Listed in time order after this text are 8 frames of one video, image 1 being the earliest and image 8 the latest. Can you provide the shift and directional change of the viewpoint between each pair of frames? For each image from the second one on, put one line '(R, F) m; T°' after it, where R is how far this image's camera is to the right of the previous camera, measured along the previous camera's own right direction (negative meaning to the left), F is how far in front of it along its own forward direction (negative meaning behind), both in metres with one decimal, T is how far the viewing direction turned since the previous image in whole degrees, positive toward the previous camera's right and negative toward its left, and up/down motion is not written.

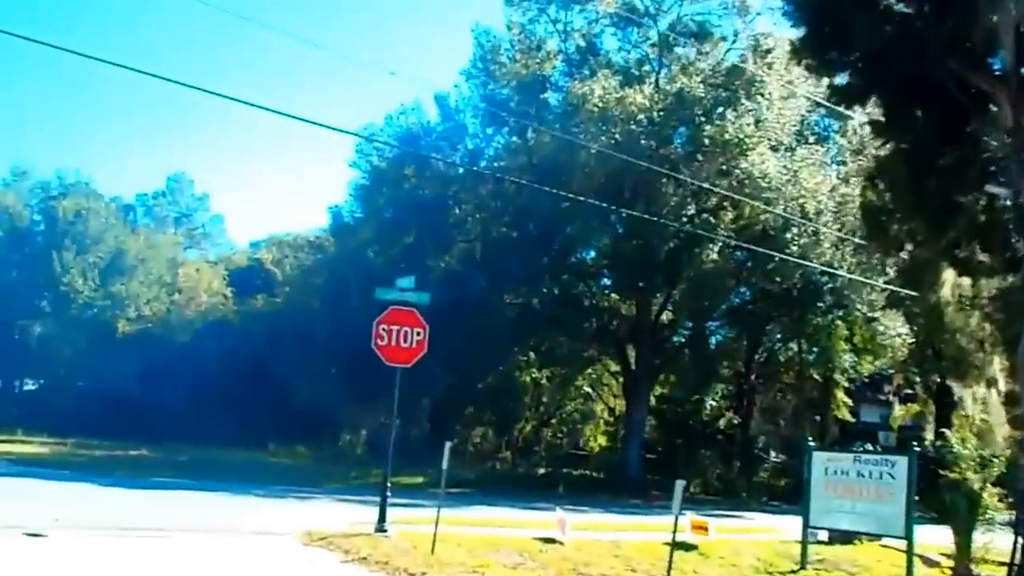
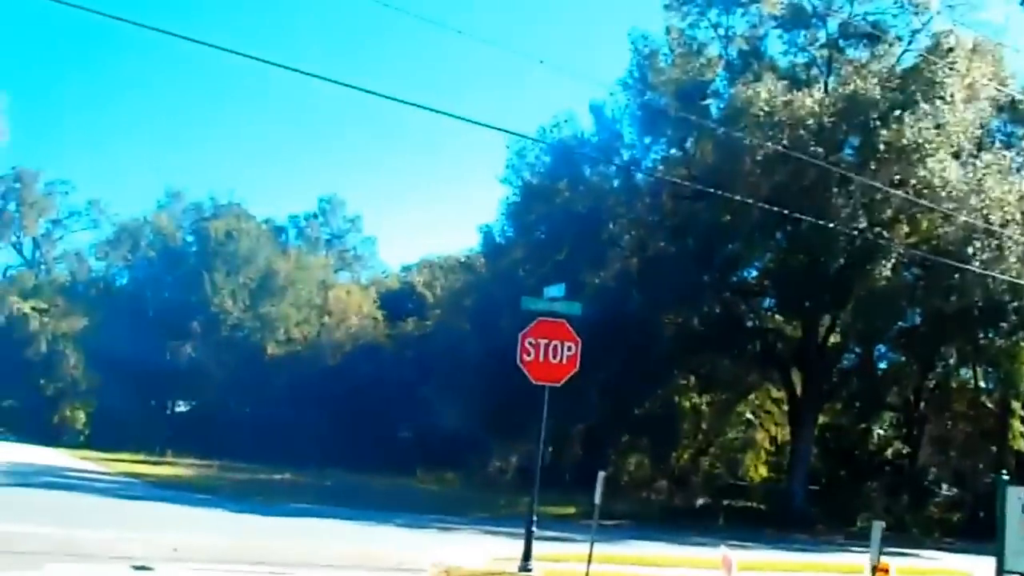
(0.0, +1.1) m; -4°
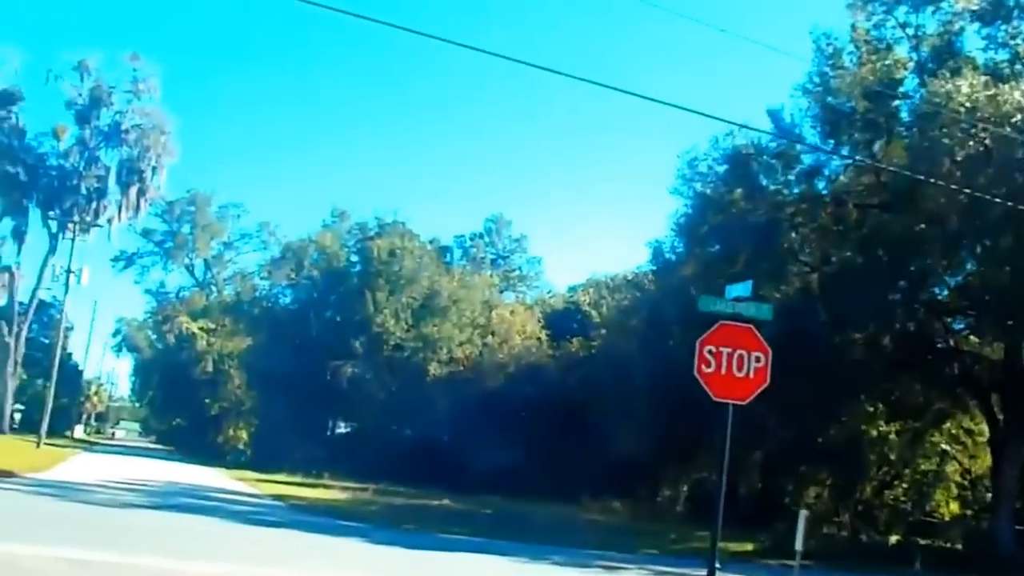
(0.0, +1.5) m; -5°
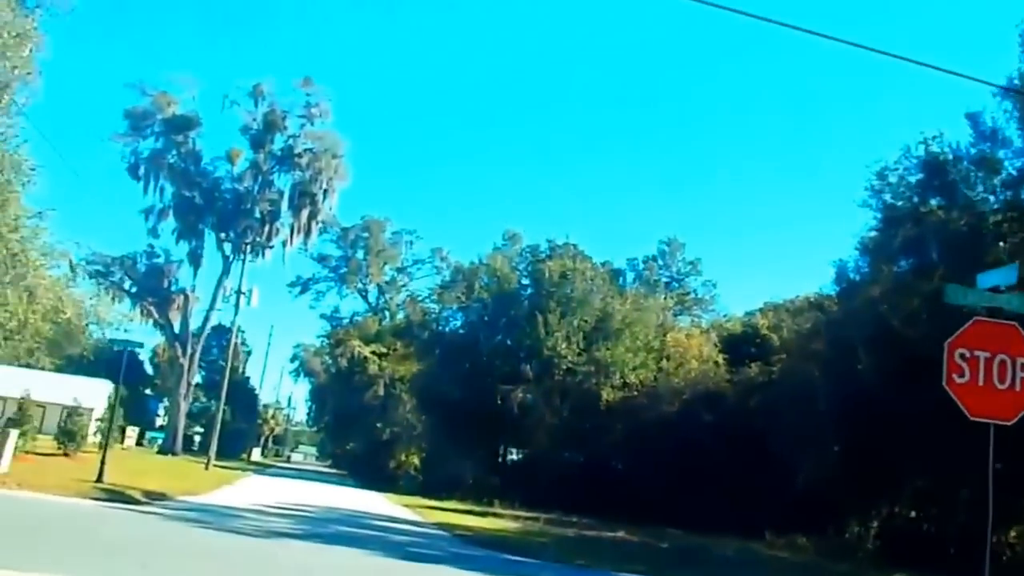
(-0.1, +1.5) m; -5°
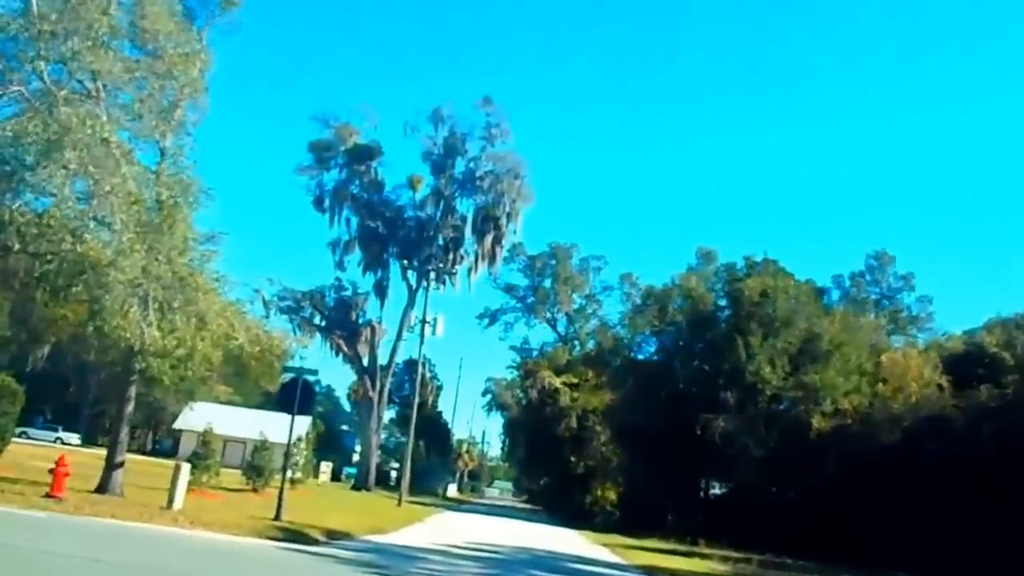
(-0.2, +3.0) m; -5°
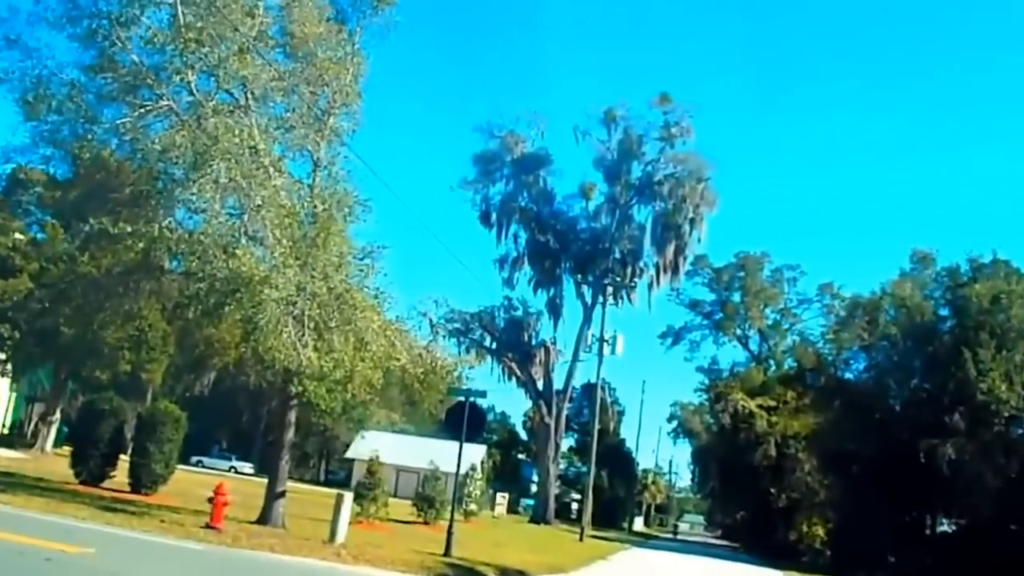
(-0.5, +4.8) m; -5°
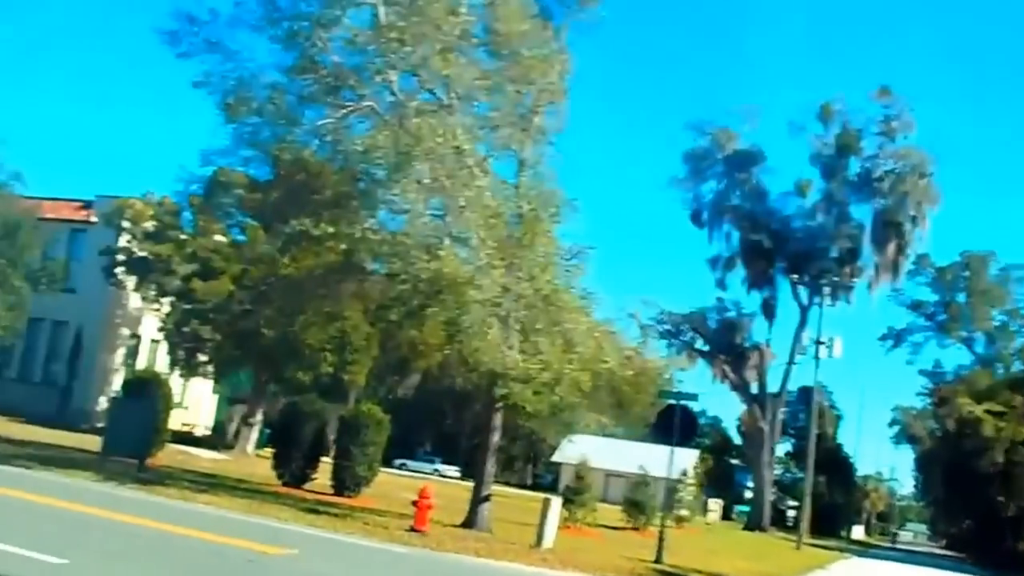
(-0.5, +1.1) m; -6°
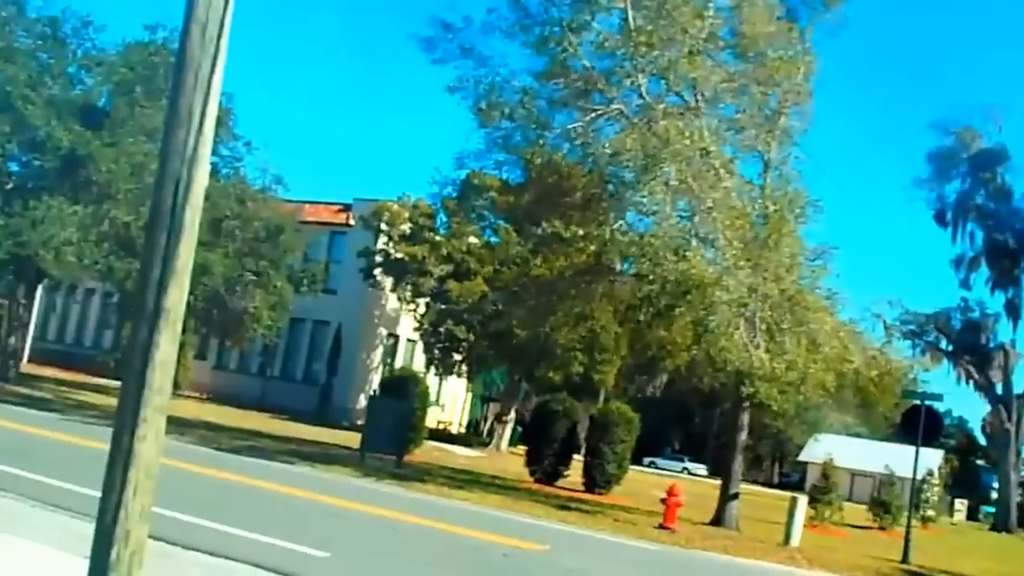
(+0.5, -1.2) m; -7°
